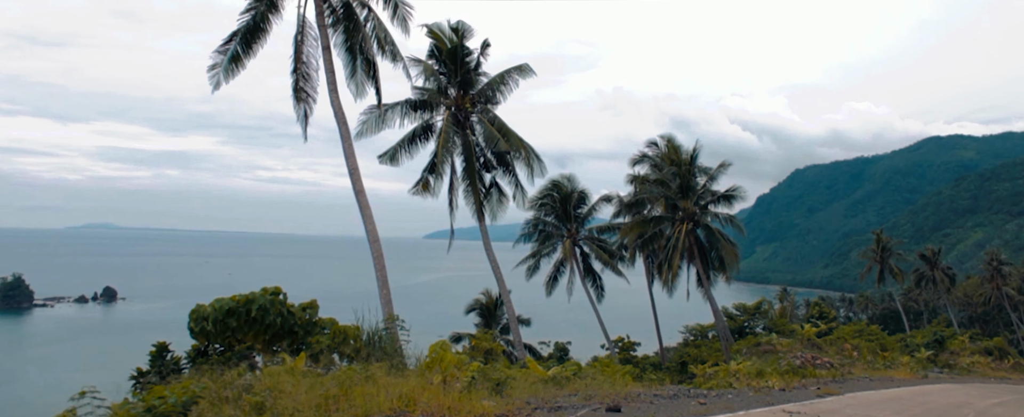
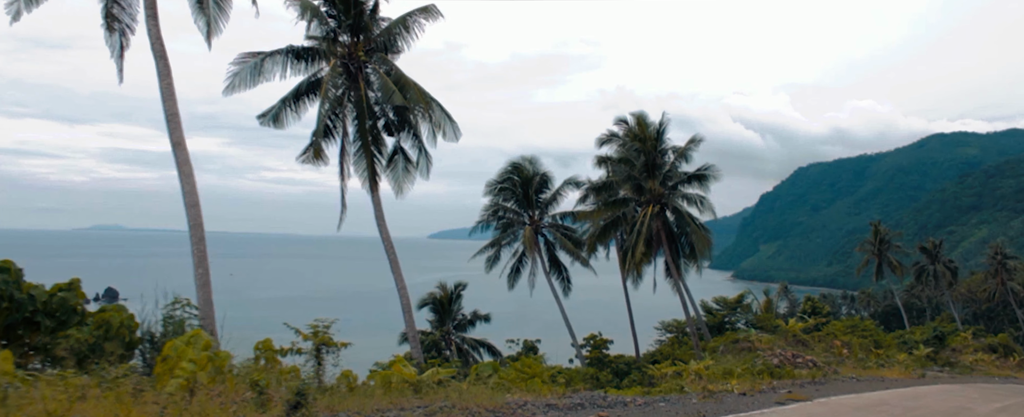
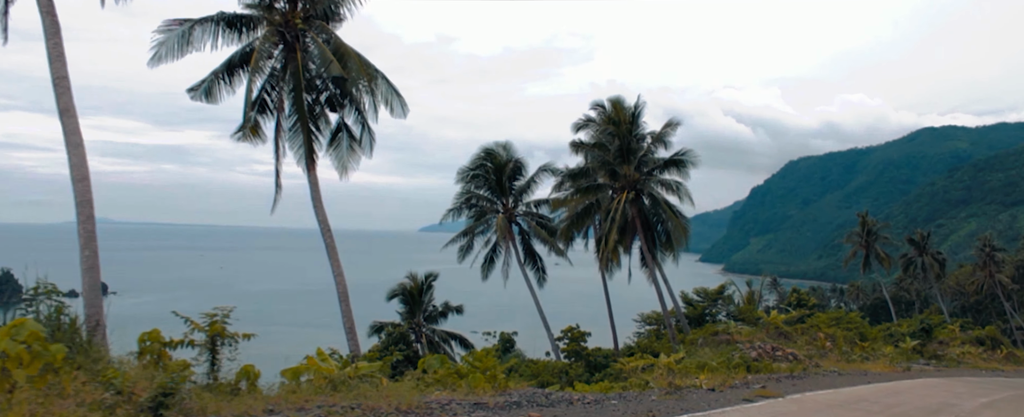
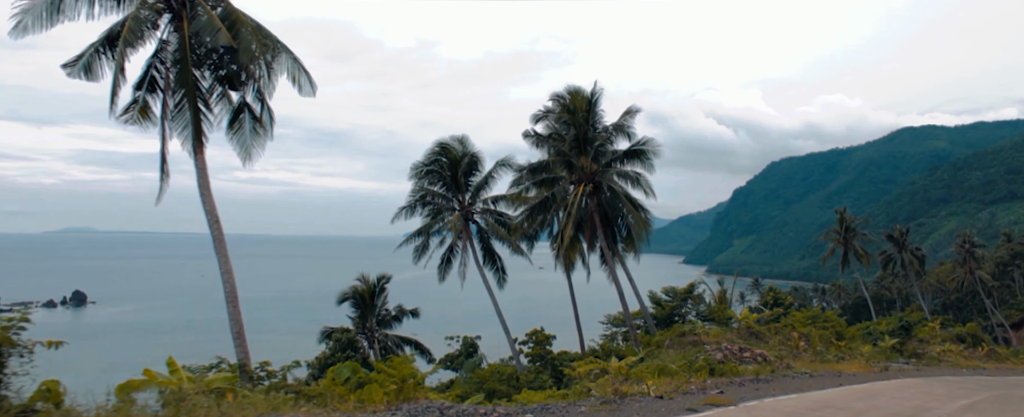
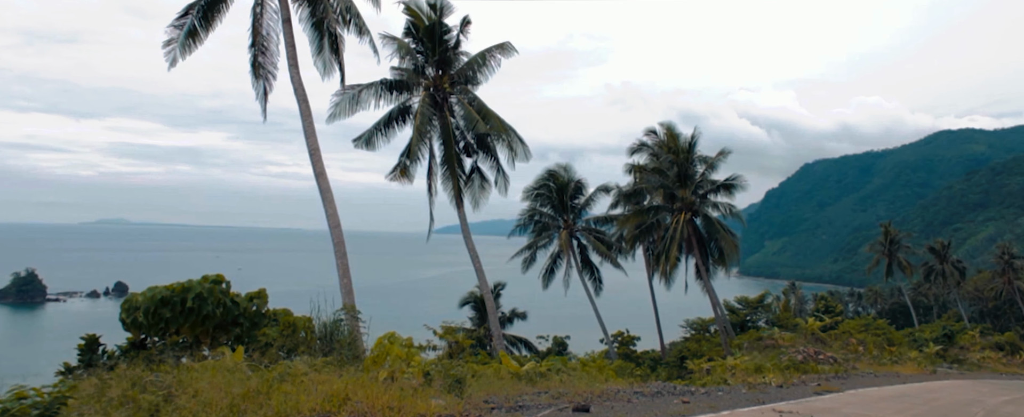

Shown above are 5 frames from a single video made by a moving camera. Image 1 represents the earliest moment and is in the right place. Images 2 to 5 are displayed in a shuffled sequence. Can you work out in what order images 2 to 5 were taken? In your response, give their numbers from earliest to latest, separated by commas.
5, 2, 3, 4
